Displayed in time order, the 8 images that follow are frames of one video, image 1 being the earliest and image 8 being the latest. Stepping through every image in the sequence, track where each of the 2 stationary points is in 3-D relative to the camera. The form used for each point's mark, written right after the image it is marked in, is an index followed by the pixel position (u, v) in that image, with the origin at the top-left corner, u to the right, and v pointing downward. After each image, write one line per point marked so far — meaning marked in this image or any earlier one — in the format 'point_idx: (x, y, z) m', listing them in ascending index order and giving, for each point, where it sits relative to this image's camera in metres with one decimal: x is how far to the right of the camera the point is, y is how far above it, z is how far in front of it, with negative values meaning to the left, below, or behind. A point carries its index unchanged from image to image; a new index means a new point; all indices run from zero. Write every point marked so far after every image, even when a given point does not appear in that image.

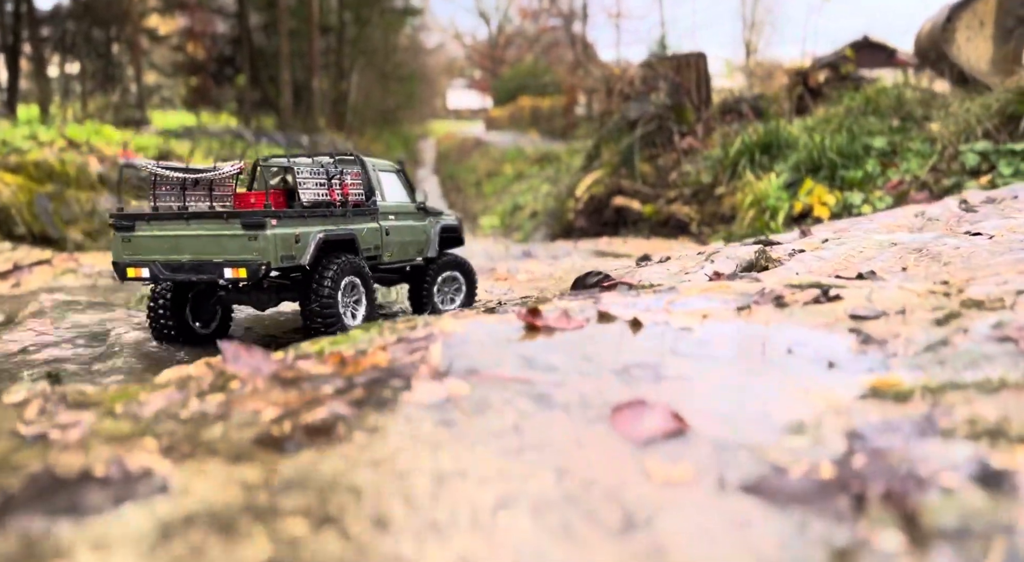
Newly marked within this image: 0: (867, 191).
0: (+5.6, +1.5, +13.5) m
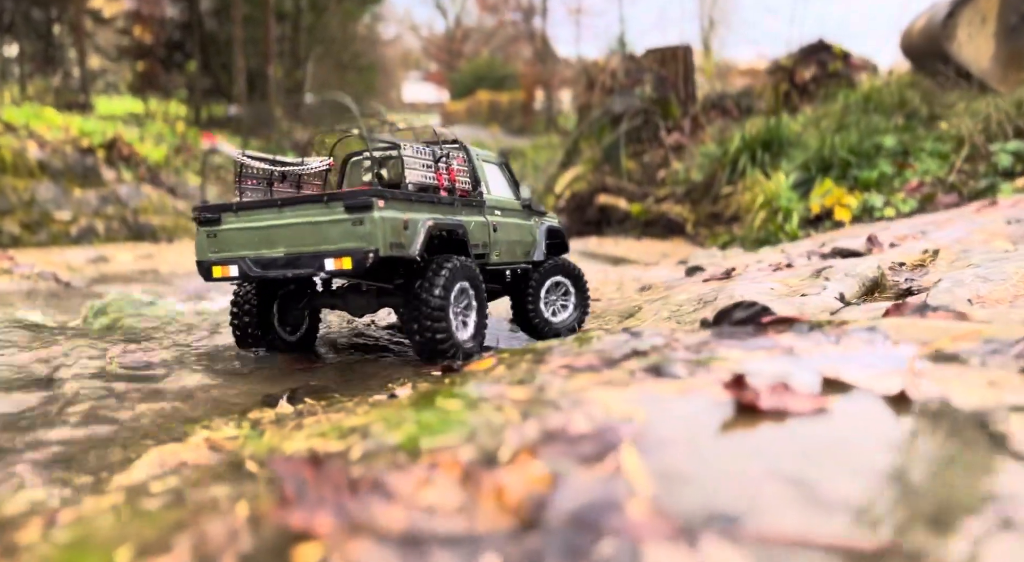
0: (+5.5, +1.4, +12.4) m
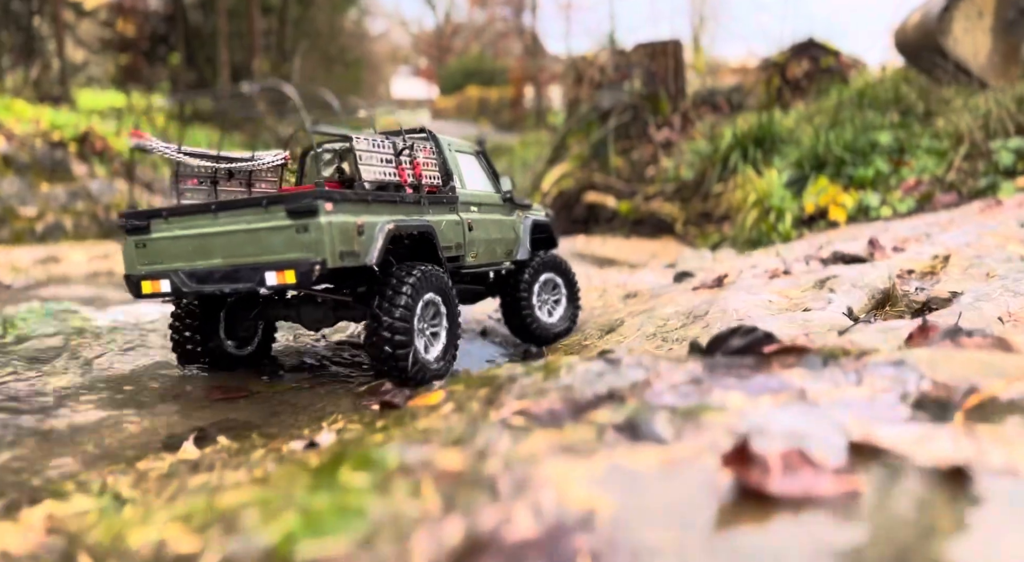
0: (+5.3, +1.3, +11.9) m
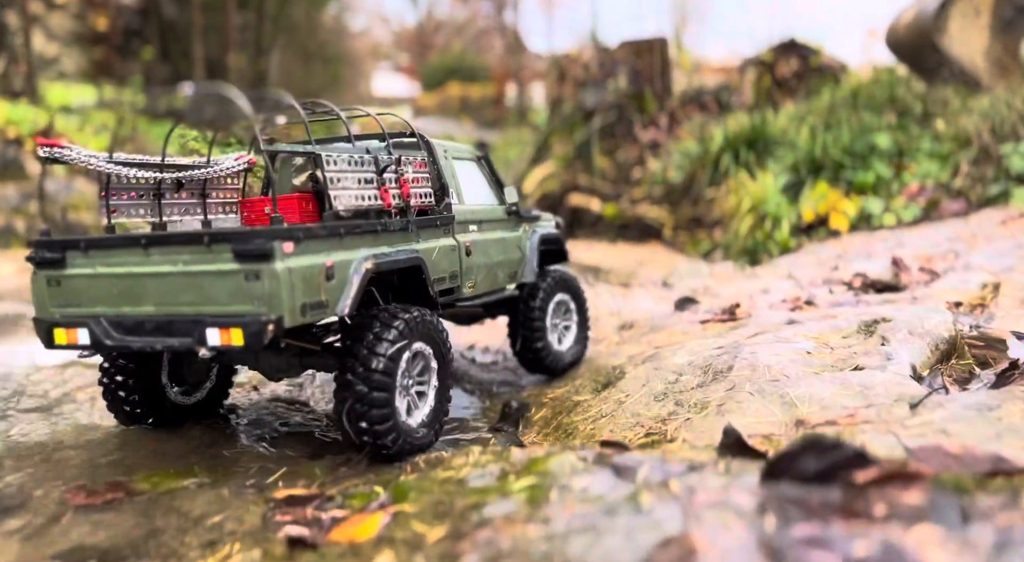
0: (+5.0, +1.1, +11.1) m
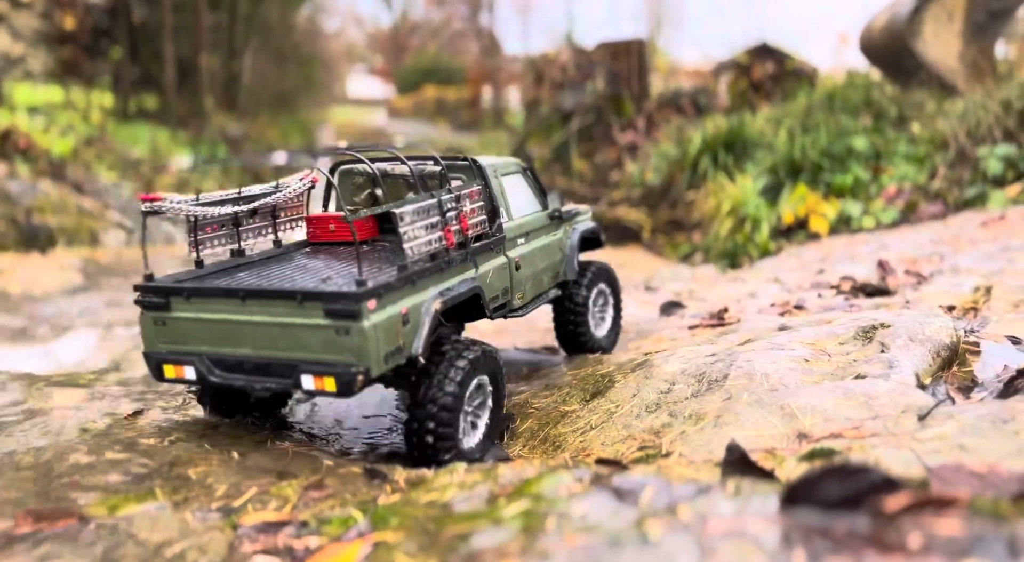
0: (+4.7, +1.1, +11.0) m
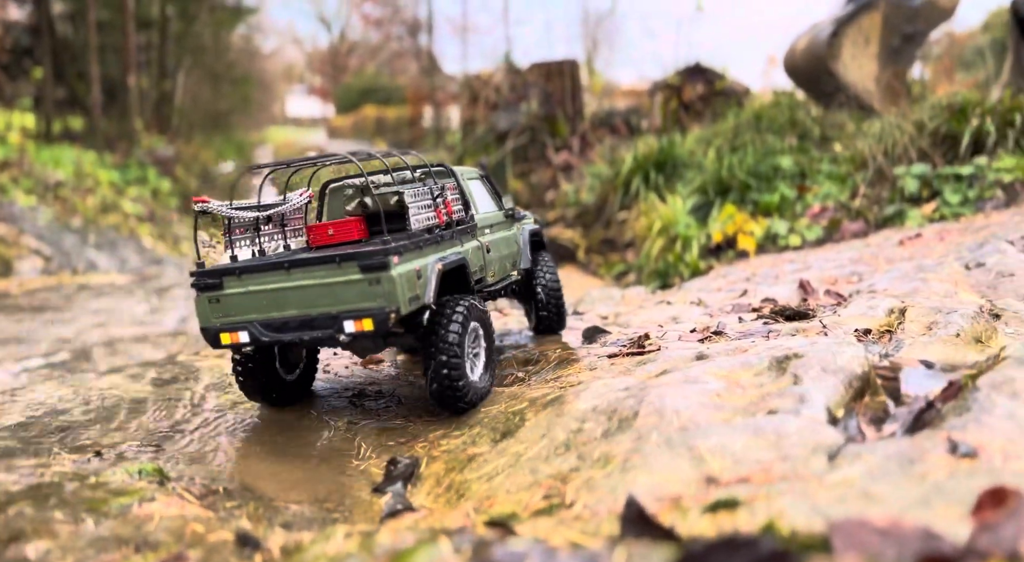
0: (+3.7, +0.8, +11.2) m
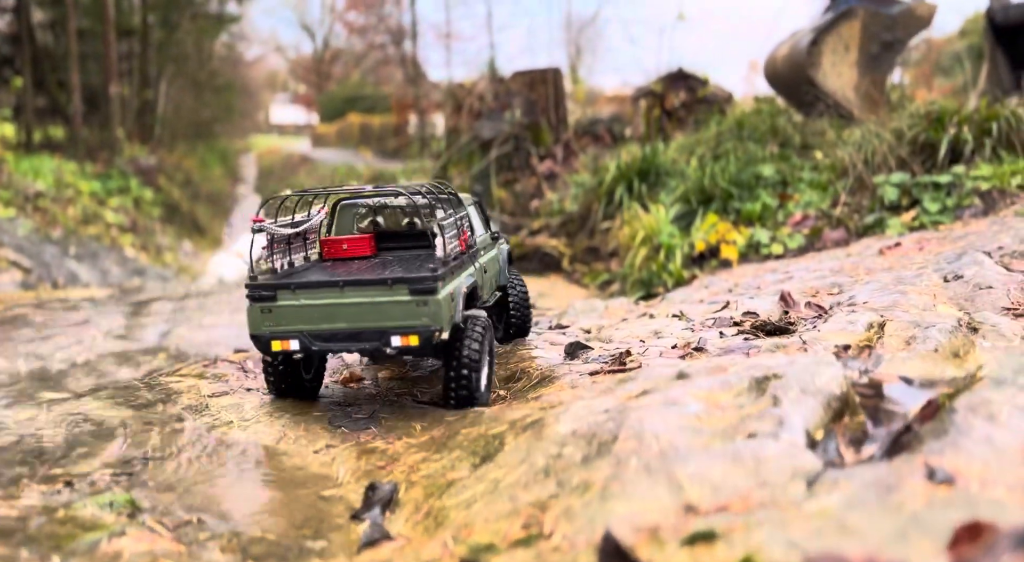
0: (+3.5, +0.7, +11.2) m
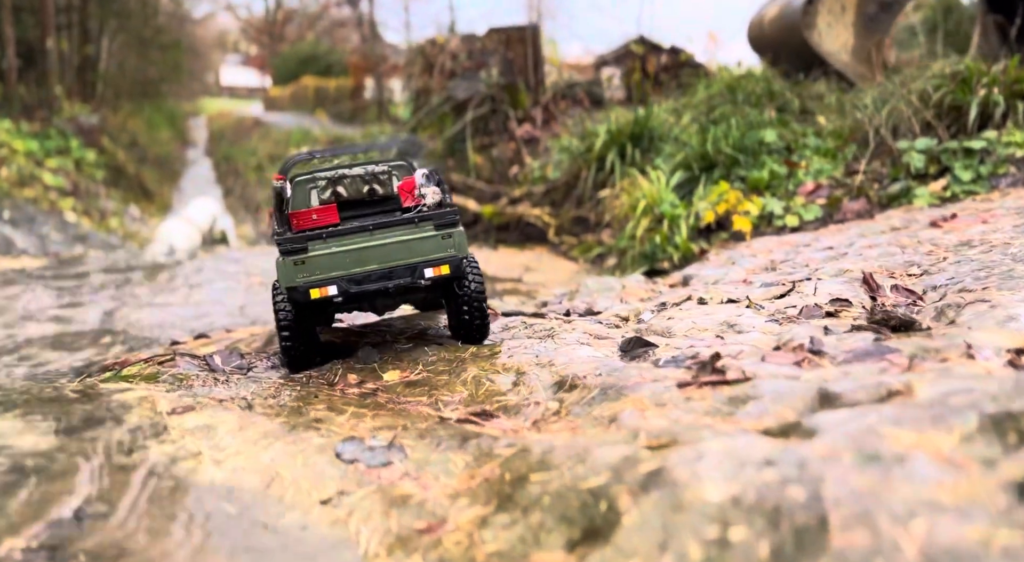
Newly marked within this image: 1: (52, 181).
0: (+3.5, +1.0, +10.1) m
1: (-8.4, +1.8, +15.0) m
